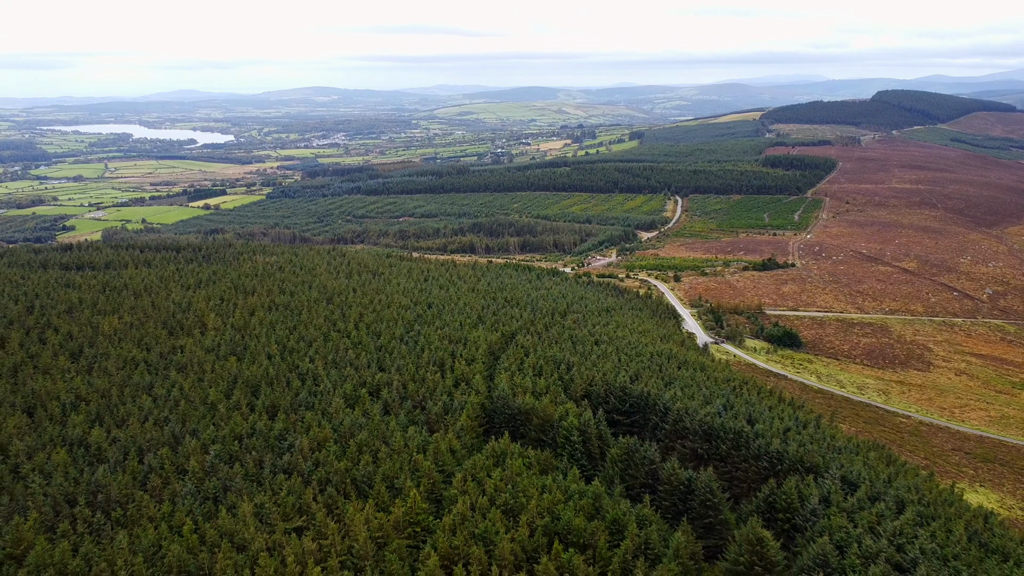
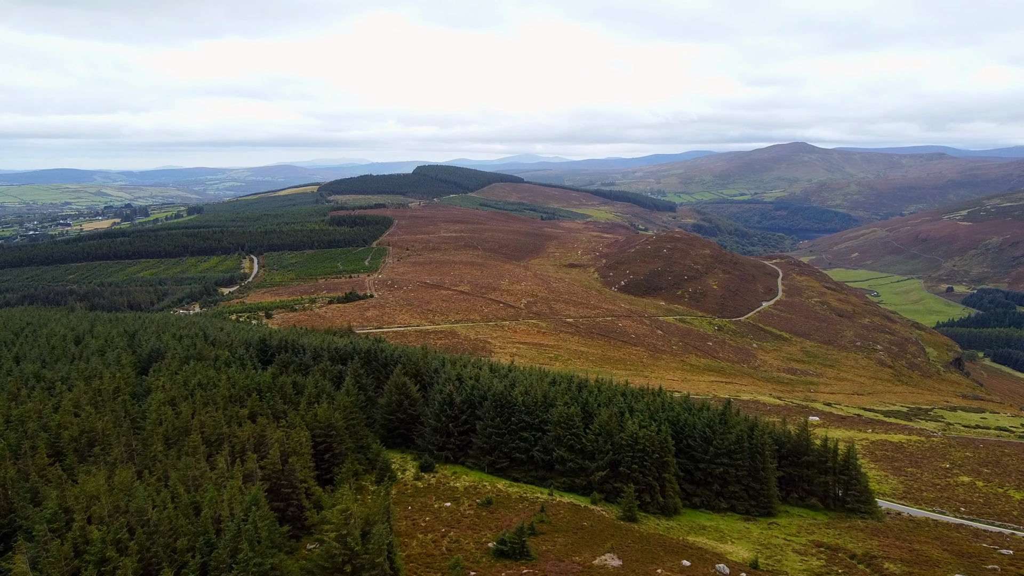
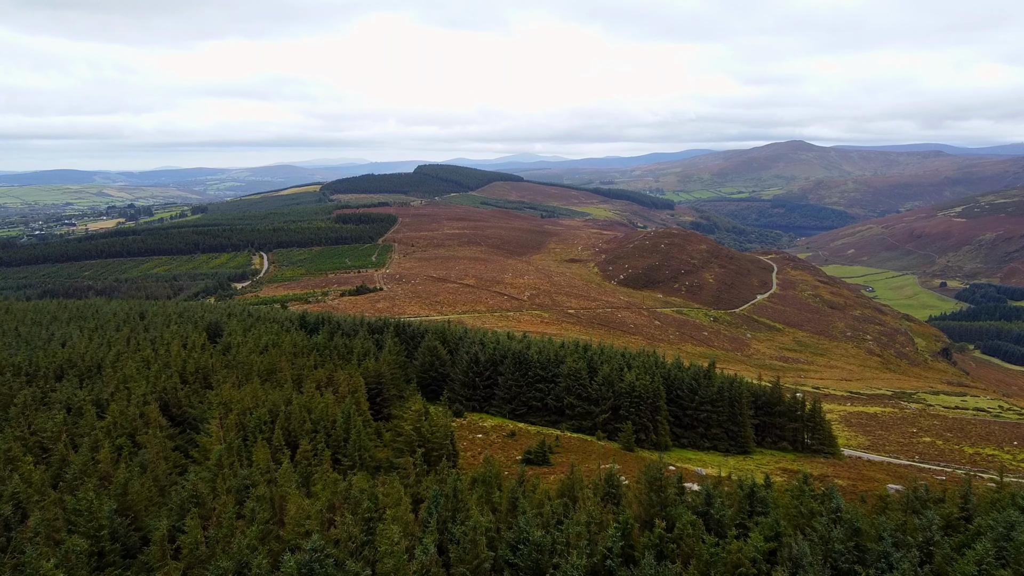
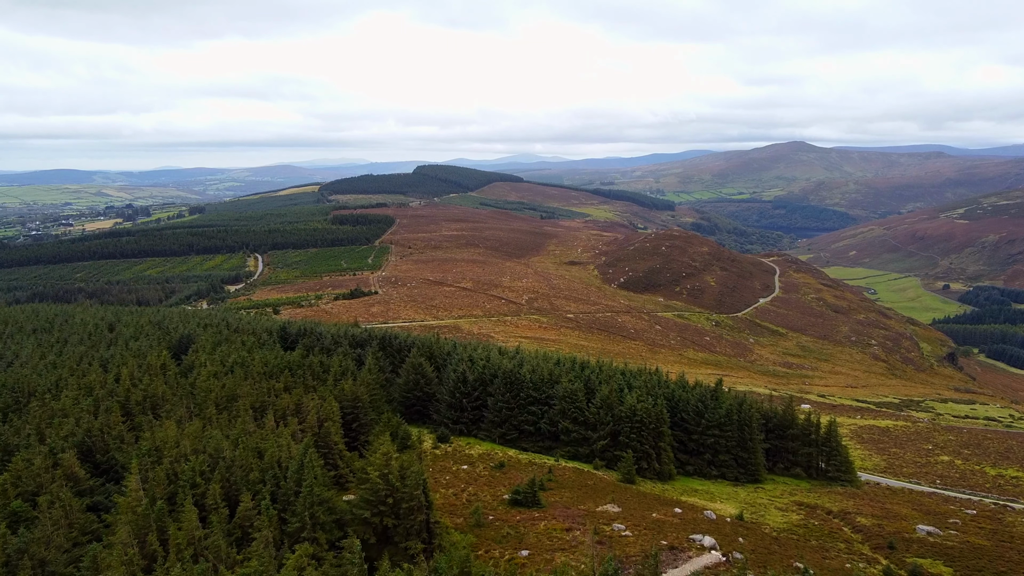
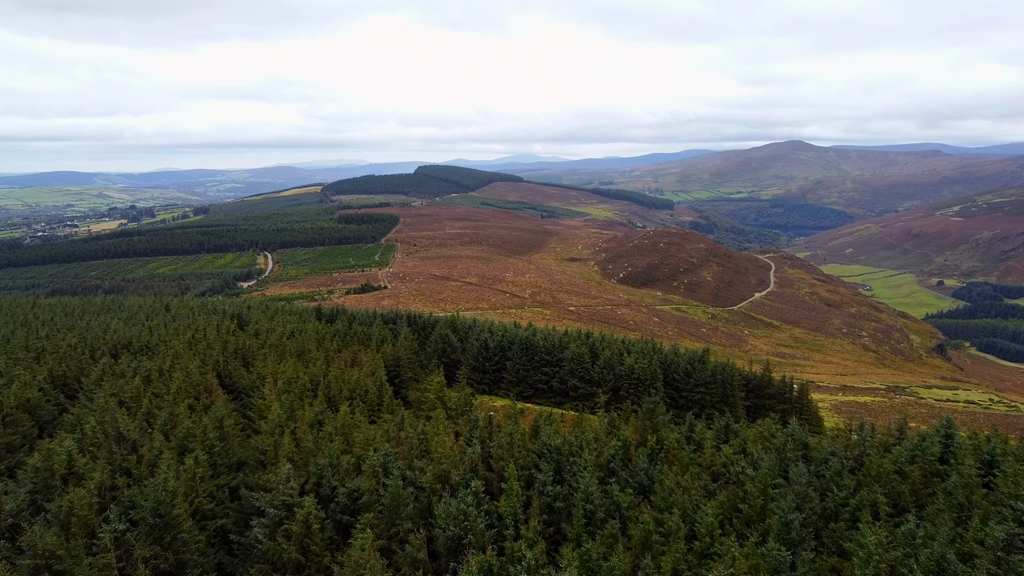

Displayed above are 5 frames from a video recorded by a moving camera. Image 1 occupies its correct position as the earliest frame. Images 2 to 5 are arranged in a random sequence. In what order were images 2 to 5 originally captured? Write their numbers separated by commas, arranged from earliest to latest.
5, 3, 4, 2
